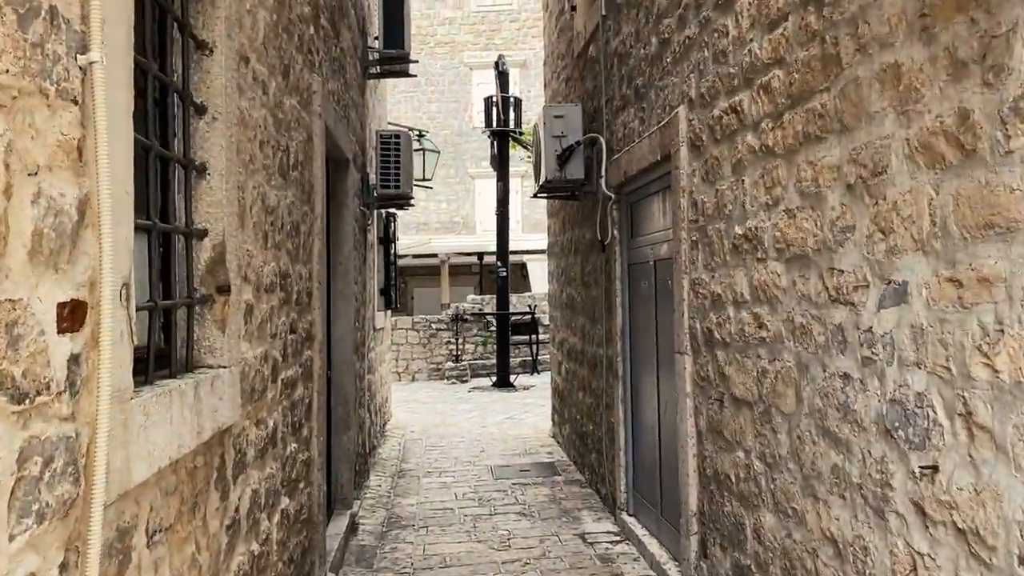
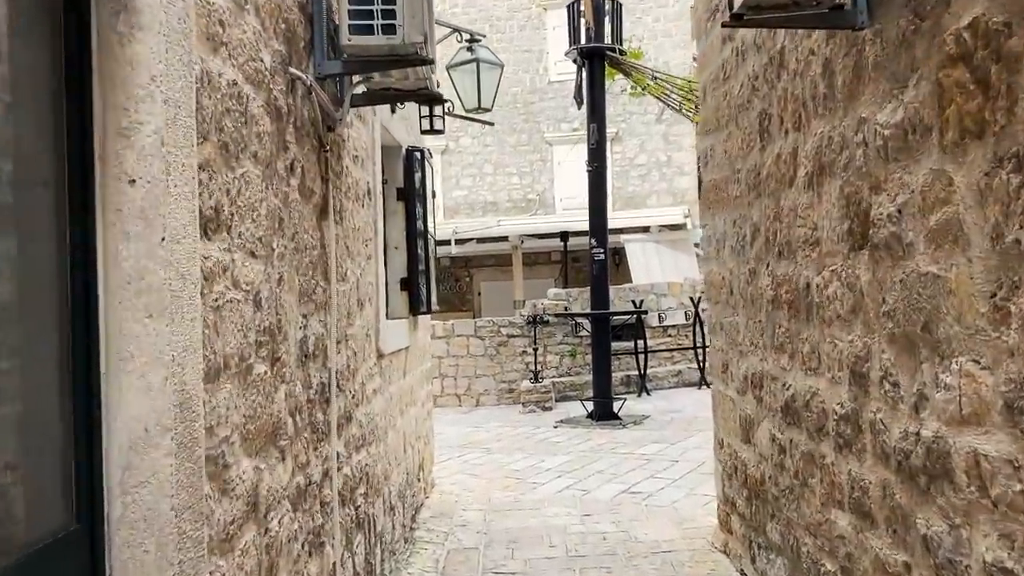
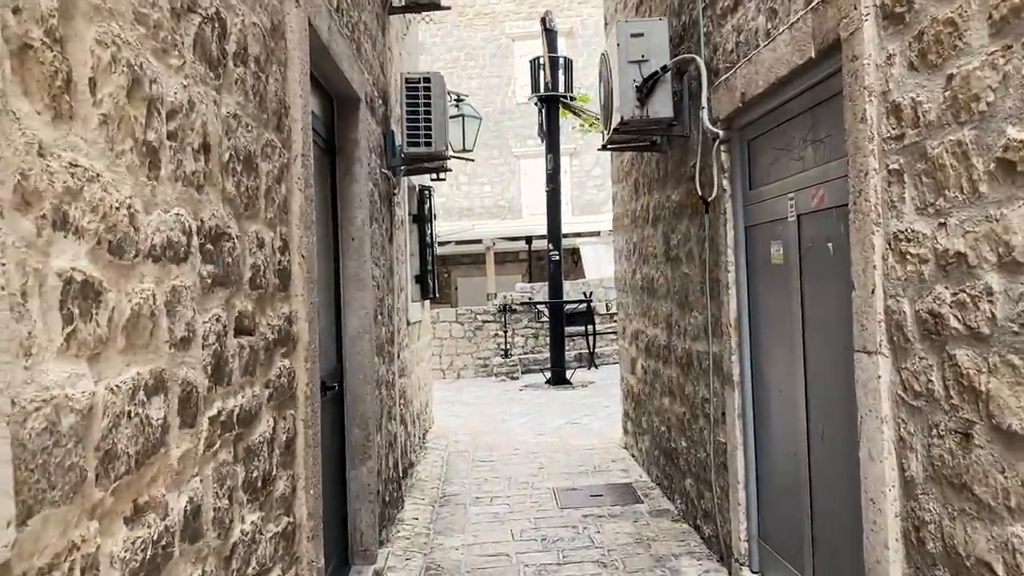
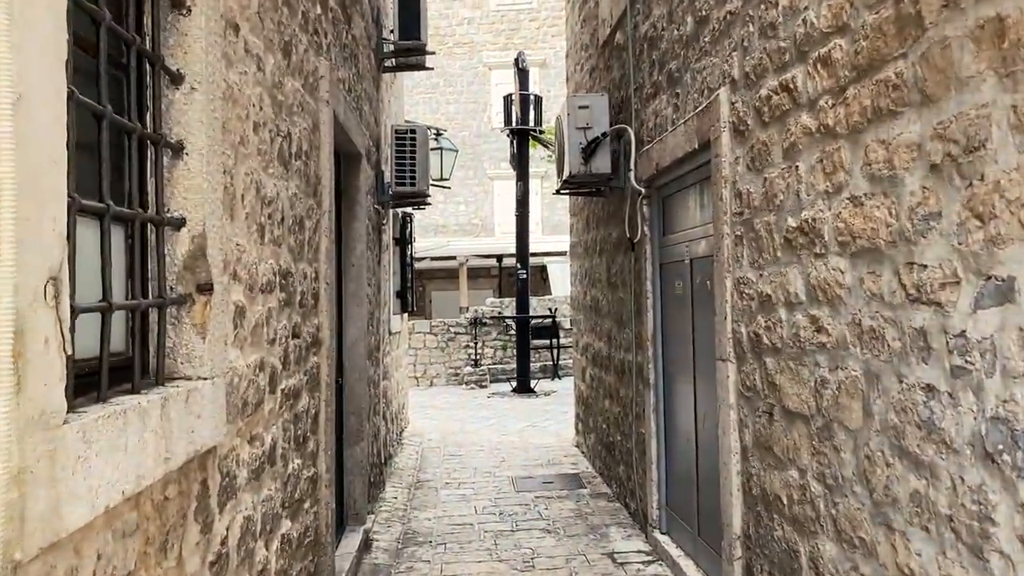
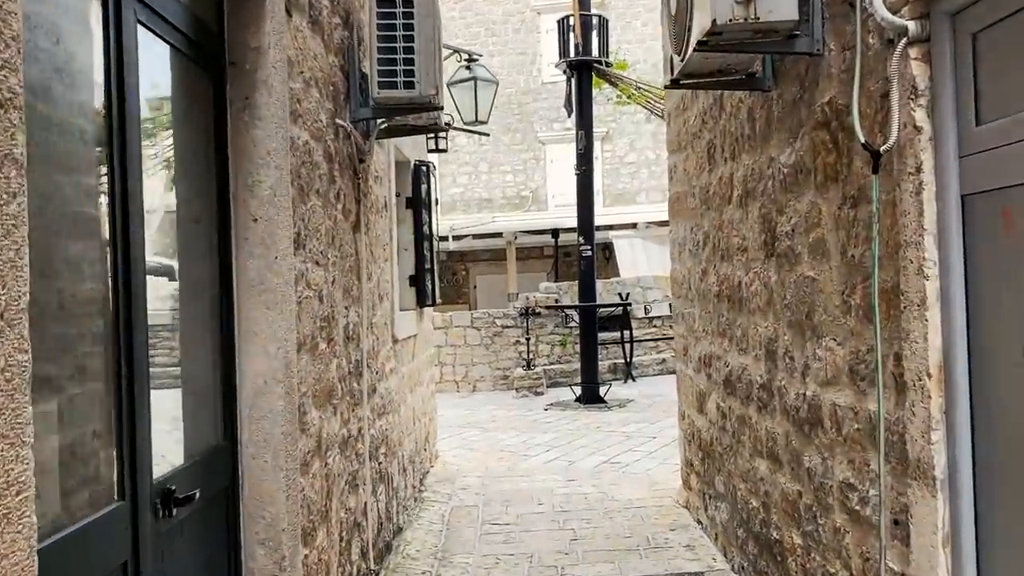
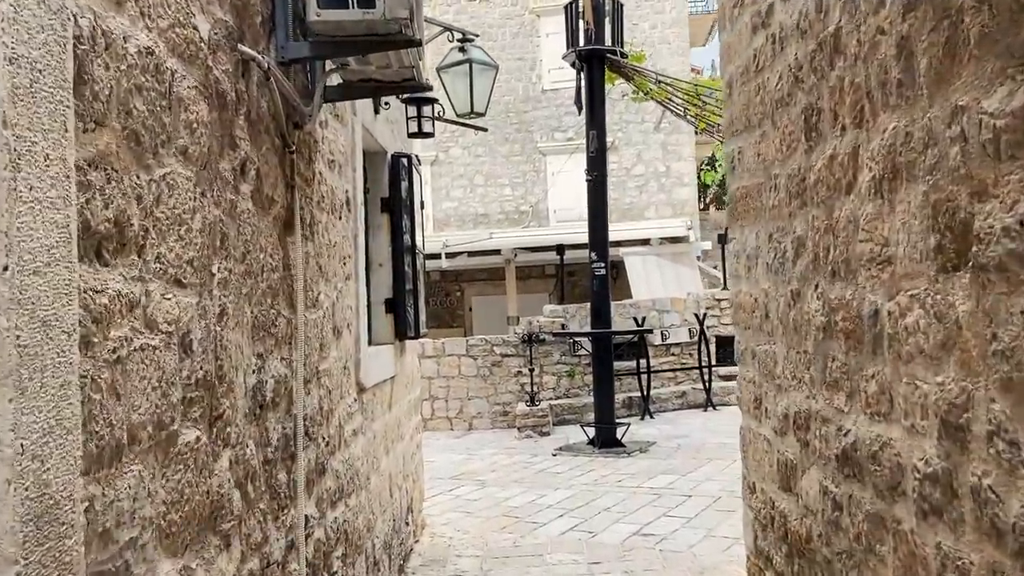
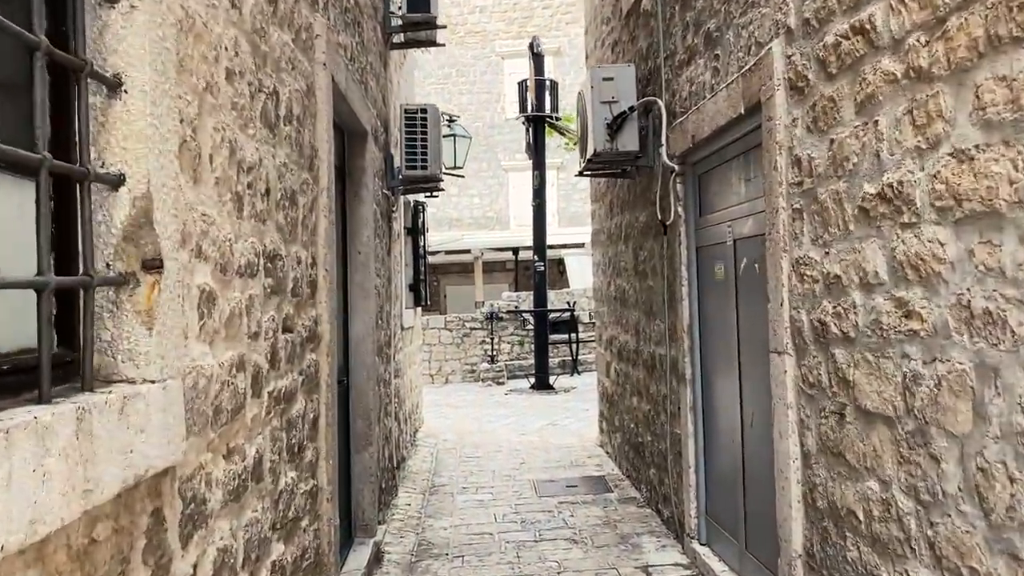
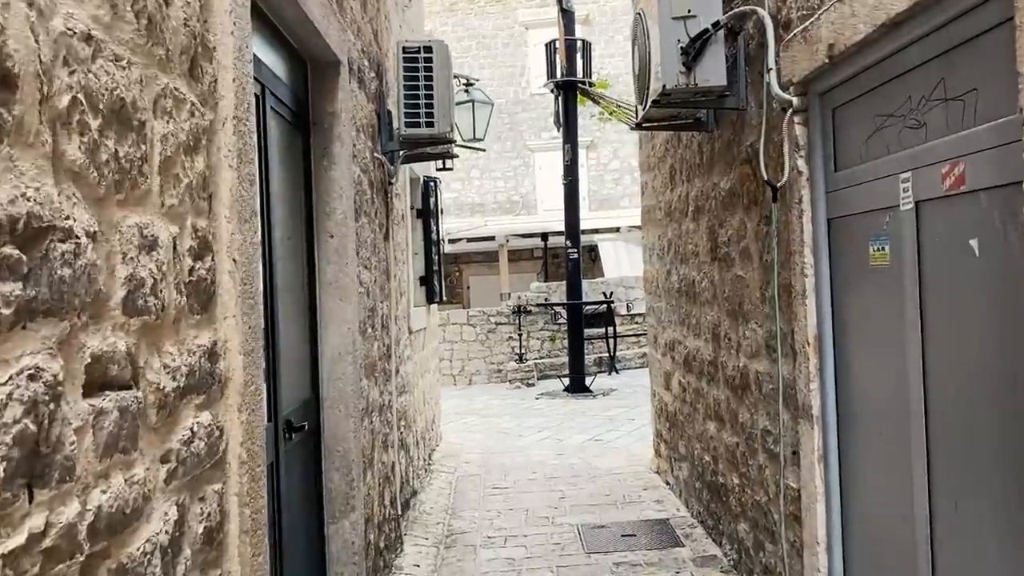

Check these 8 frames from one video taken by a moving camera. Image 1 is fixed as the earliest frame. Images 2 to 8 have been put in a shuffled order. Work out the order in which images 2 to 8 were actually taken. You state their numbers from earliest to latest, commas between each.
4, 7, 3, 8, 5, 2, 6
